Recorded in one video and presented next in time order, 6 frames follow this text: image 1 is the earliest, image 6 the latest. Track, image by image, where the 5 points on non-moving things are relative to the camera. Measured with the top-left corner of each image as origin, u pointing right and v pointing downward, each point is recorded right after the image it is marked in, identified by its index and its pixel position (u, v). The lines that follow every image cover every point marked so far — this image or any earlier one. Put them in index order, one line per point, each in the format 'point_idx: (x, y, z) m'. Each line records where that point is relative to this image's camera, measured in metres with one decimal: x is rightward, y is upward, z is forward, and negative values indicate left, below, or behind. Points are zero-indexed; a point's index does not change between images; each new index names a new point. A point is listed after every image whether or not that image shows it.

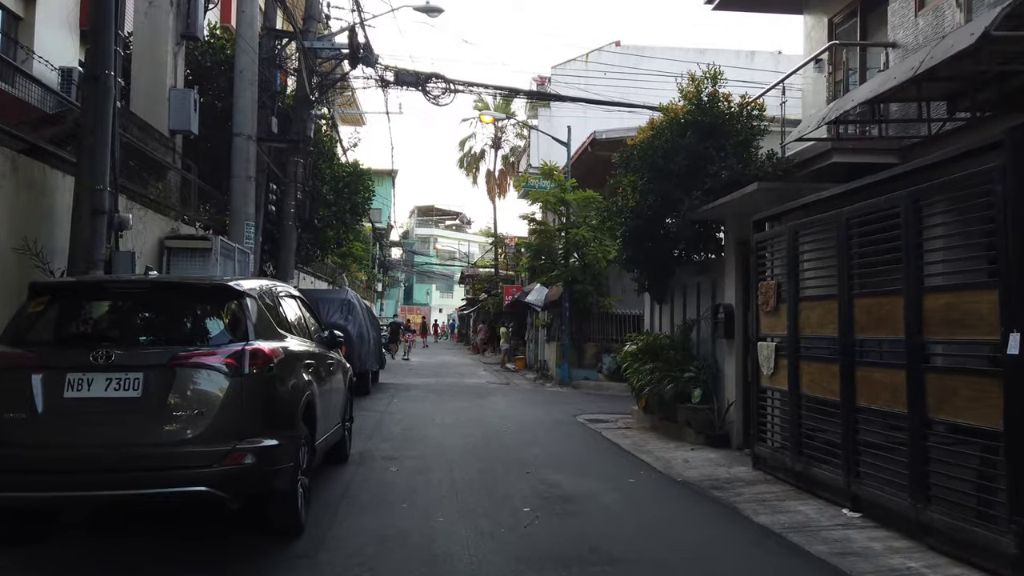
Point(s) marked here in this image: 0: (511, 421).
0: (0.0, -2.6, +14.0) m
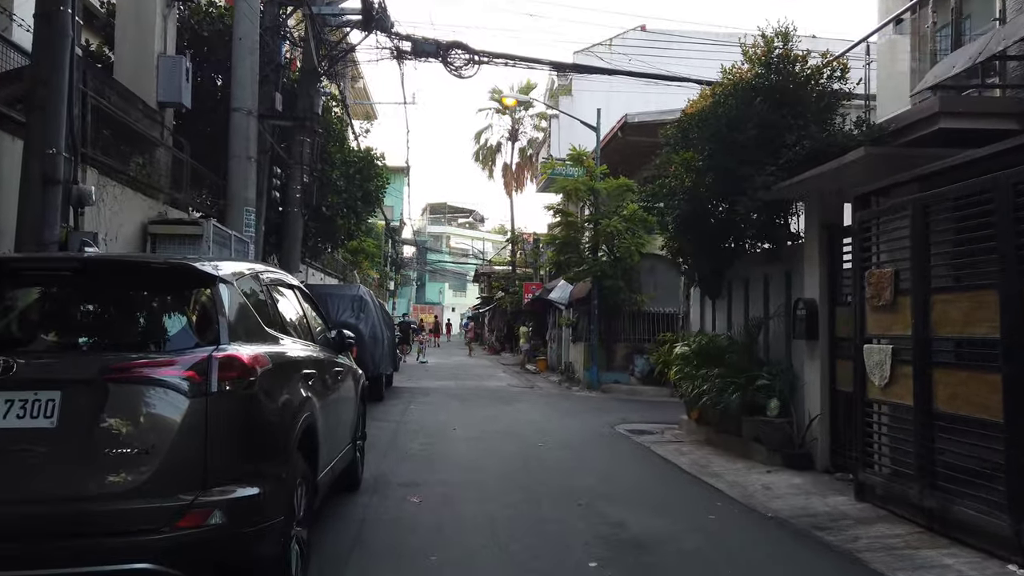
0: (+0.6, -2.5, +12.4) m
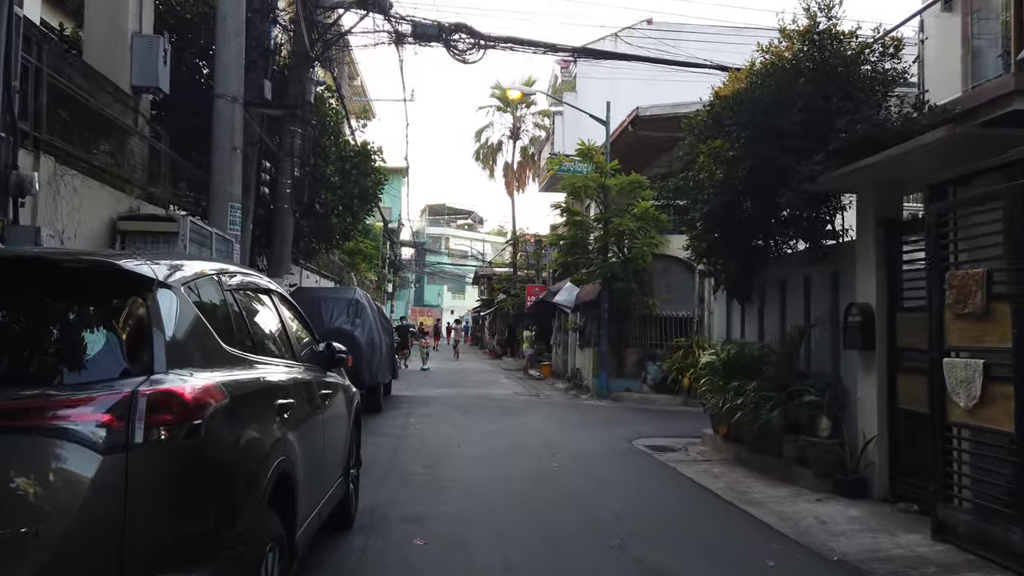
0: (+0.7, -2.6, +11.3) m
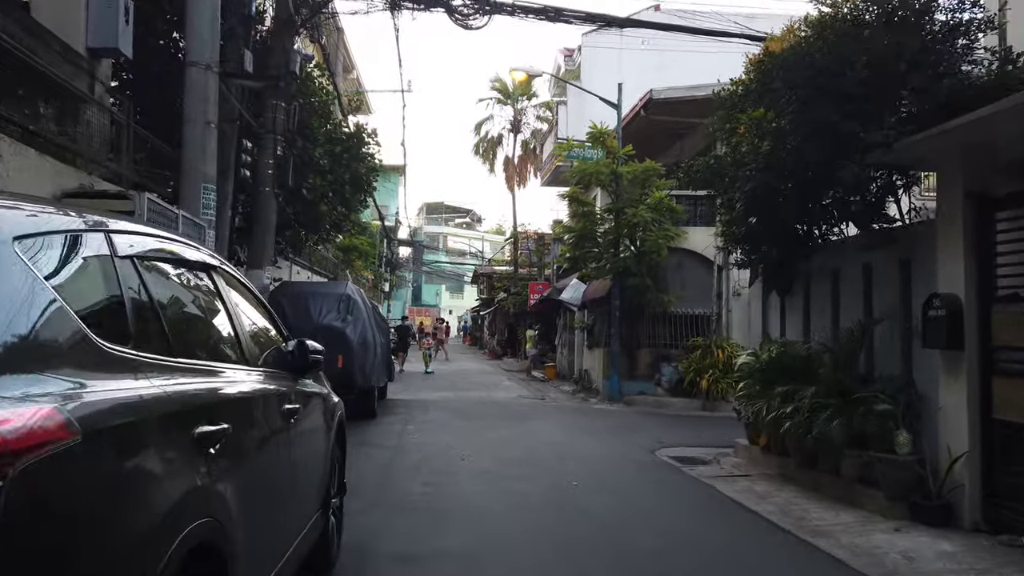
0: (+0.9, -2.5, +10.0) m
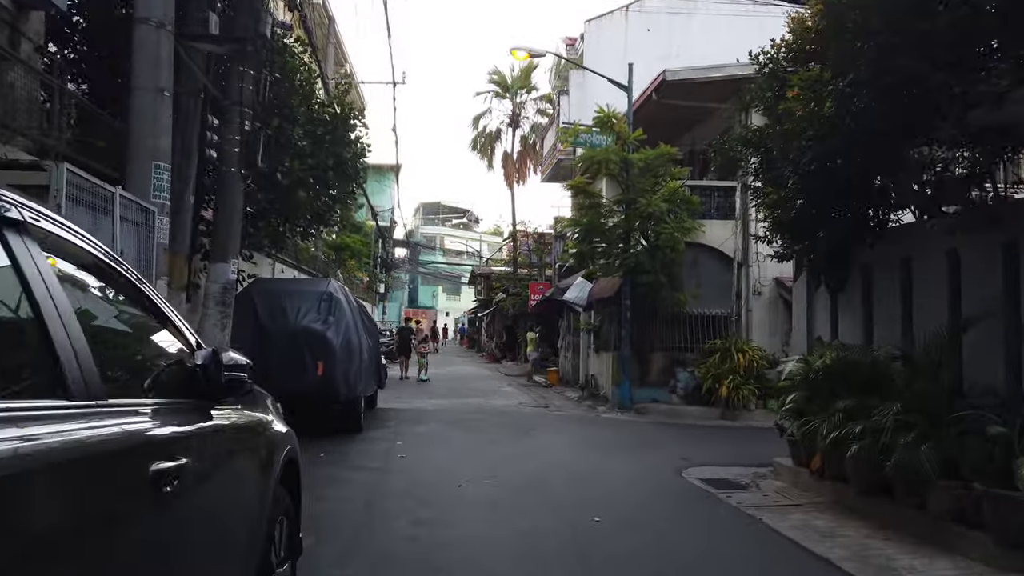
0: (+0.9, -2.4, +8.5) m
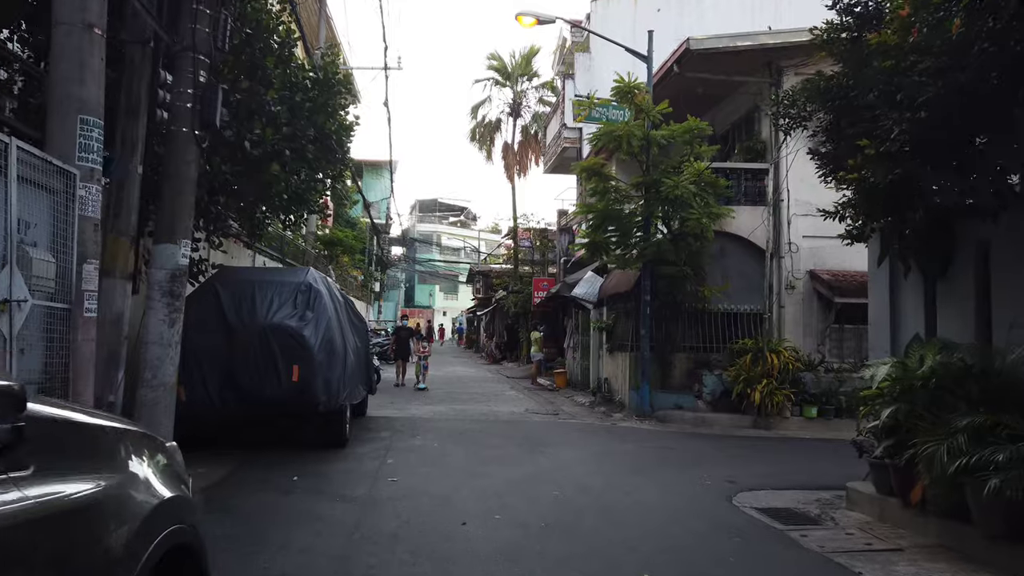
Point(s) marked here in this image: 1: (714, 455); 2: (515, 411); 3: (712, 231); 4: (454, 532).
0: (+1.1, -2.3, +6.8) m
1: (+3.1, -2.5, +10.8) m
2: (+0.1, -2.7, +15.8) m
3: (+3.9, +1.1, +14.0) m
4: (-0.5, -2.1, +6.3) m
